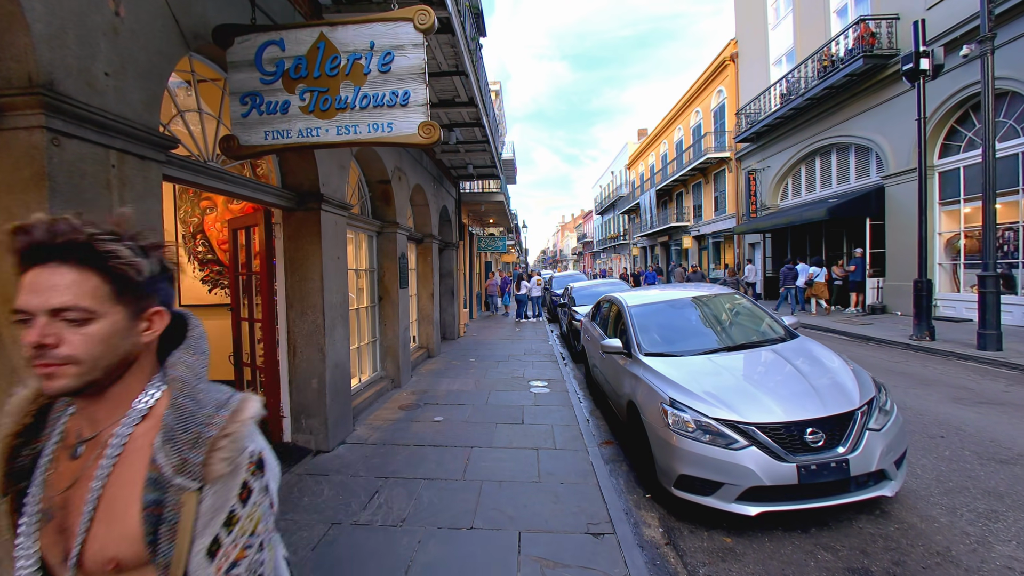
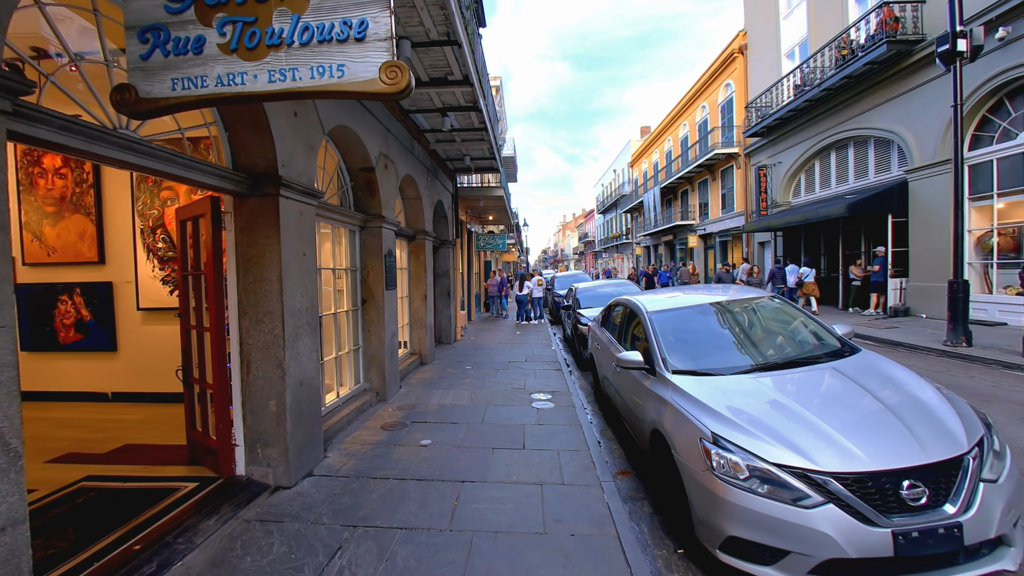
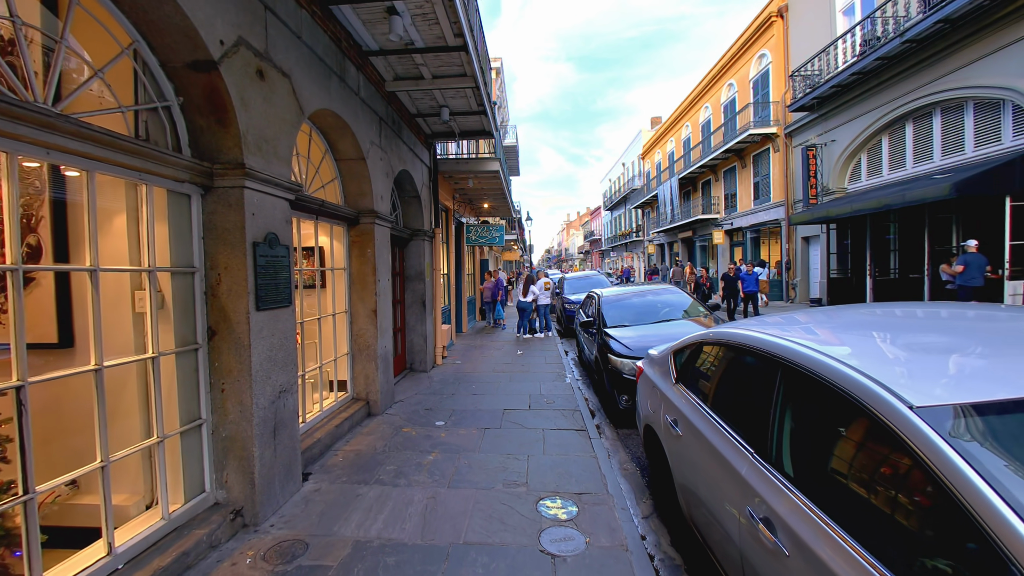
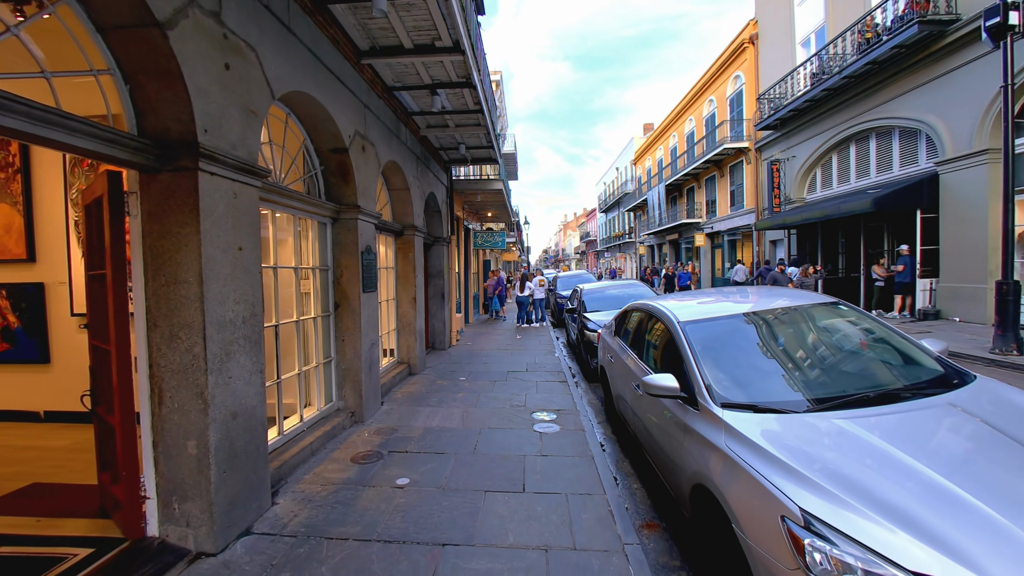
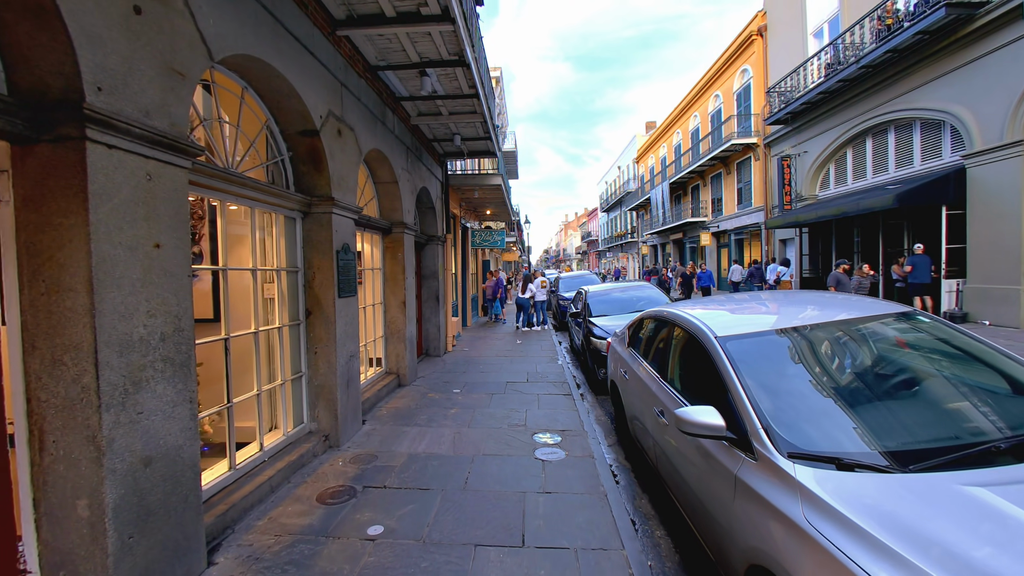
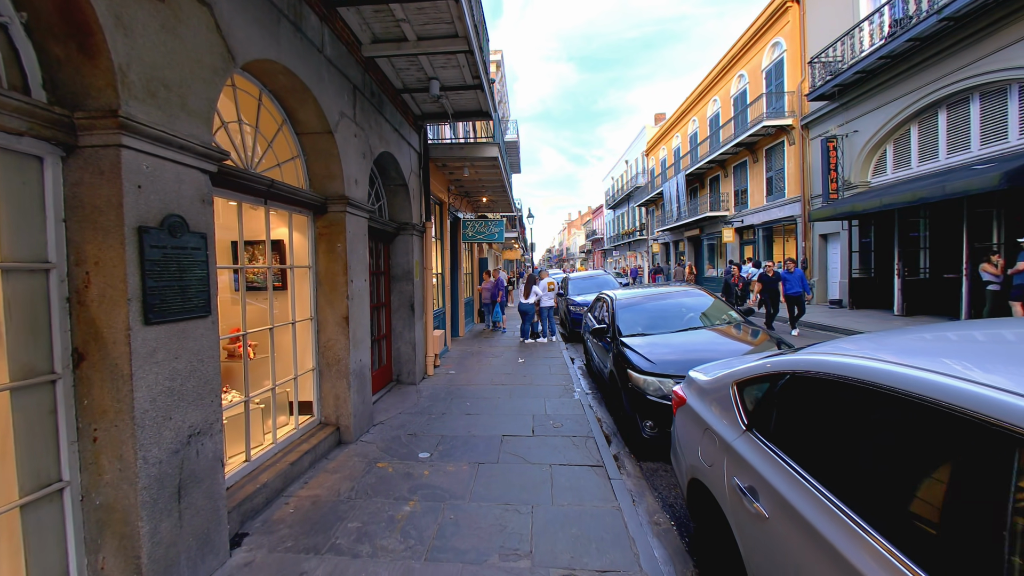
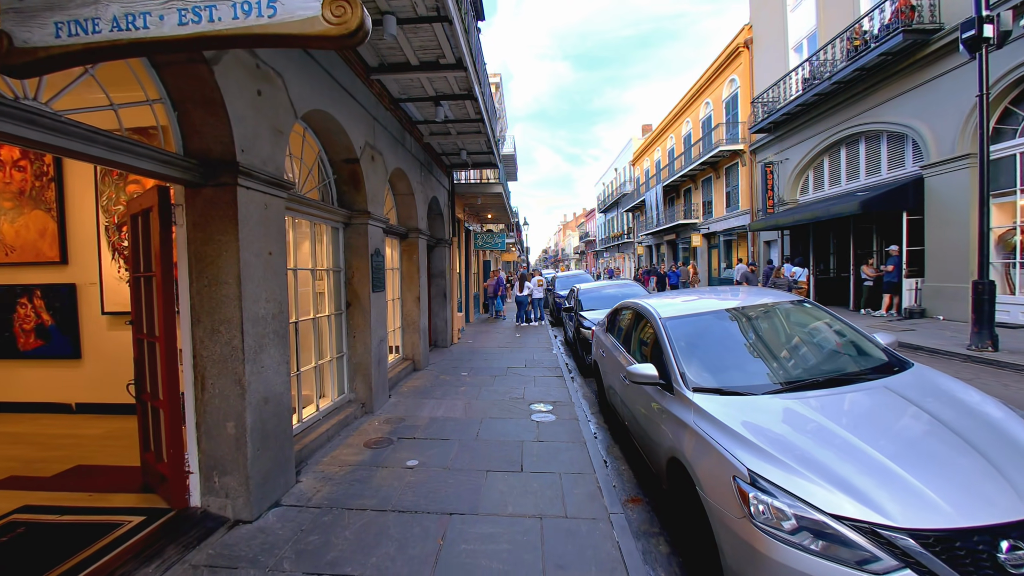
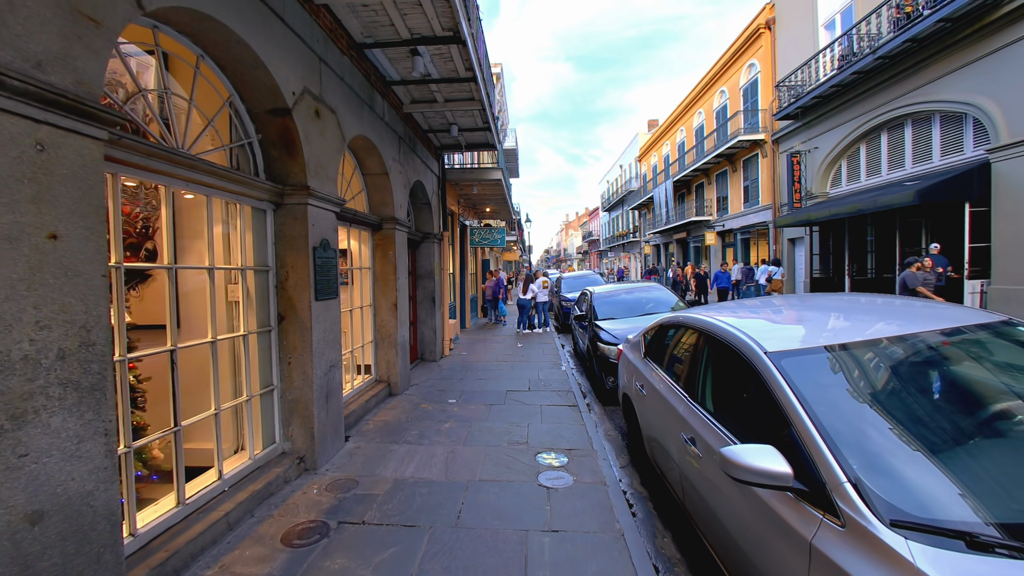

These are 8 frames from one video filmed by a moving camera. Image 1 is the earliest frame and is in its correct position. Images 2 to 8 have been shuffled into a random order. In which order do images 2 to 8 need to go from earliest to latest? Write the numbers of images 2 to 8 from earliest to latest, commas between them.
2, 7, 4, 5, 8, 3, 6
